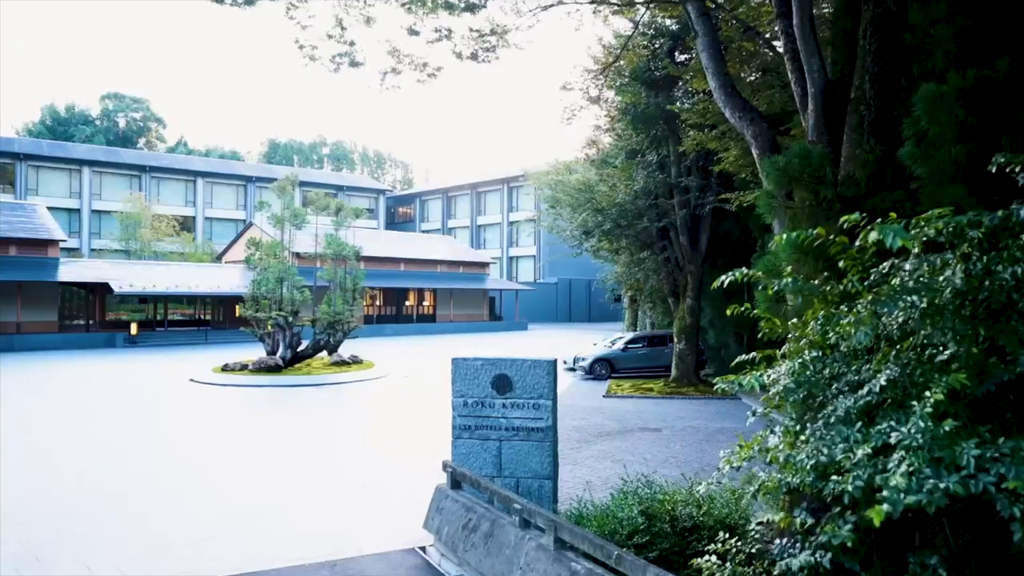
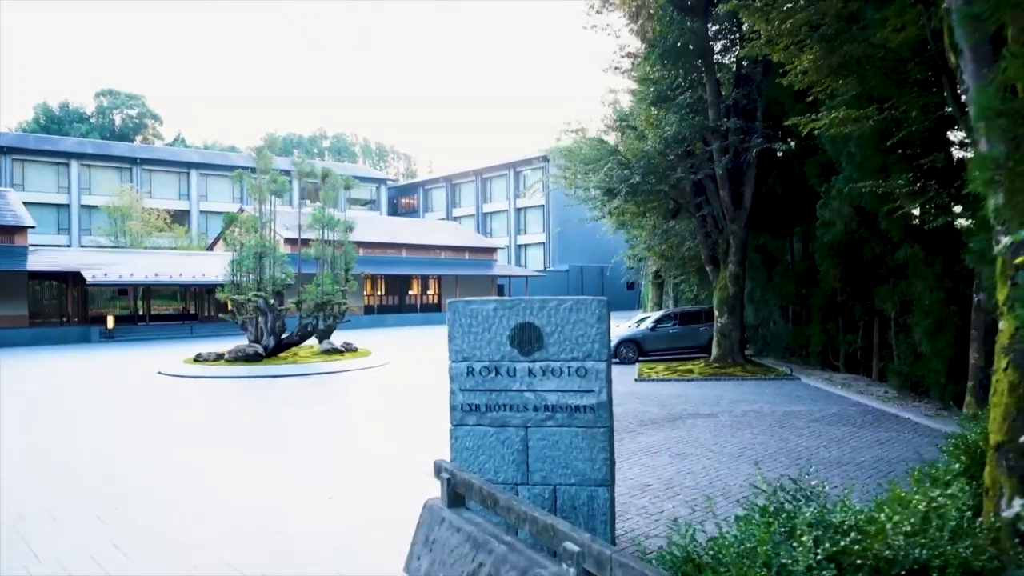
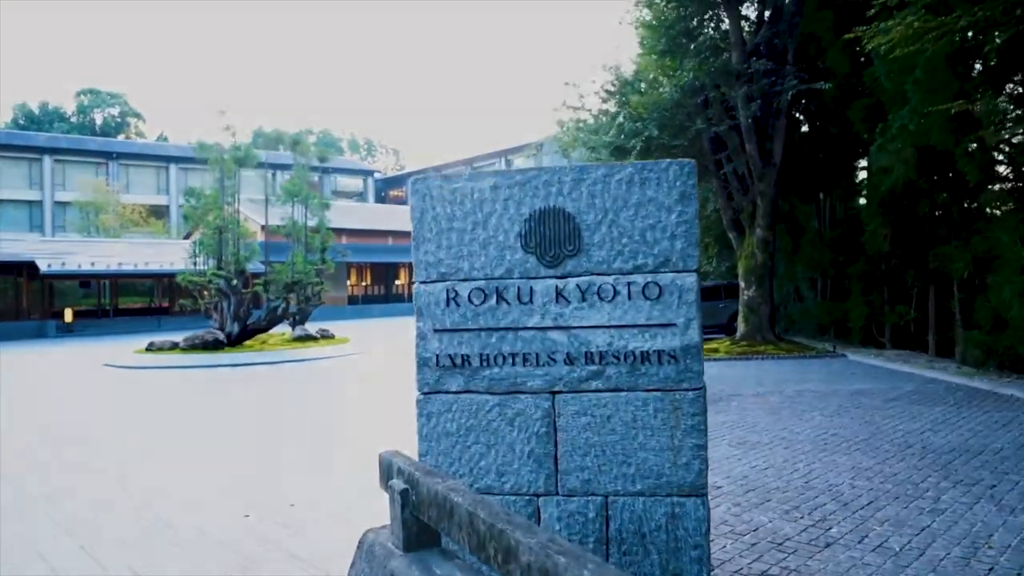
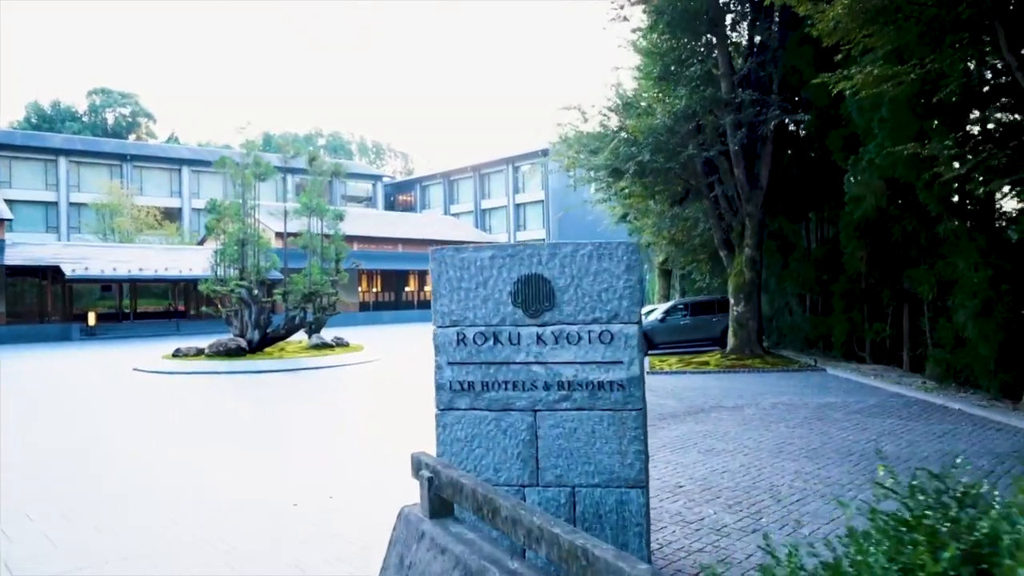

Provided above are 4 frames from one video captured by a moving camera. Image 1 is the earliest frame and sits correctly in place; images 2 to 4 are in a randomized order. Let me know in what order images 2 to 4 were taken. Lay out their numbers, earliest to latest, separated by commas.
2, 4, 3
